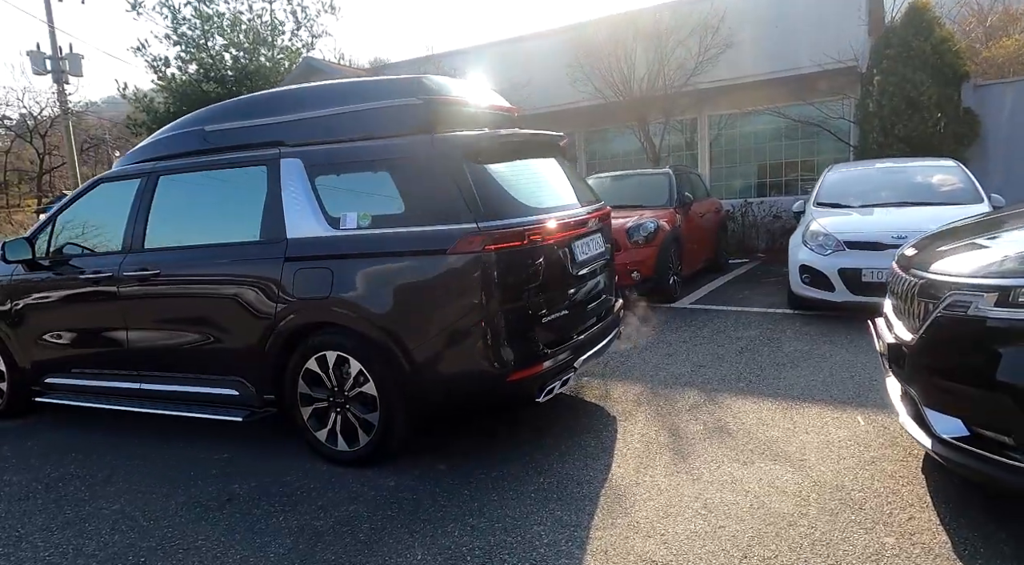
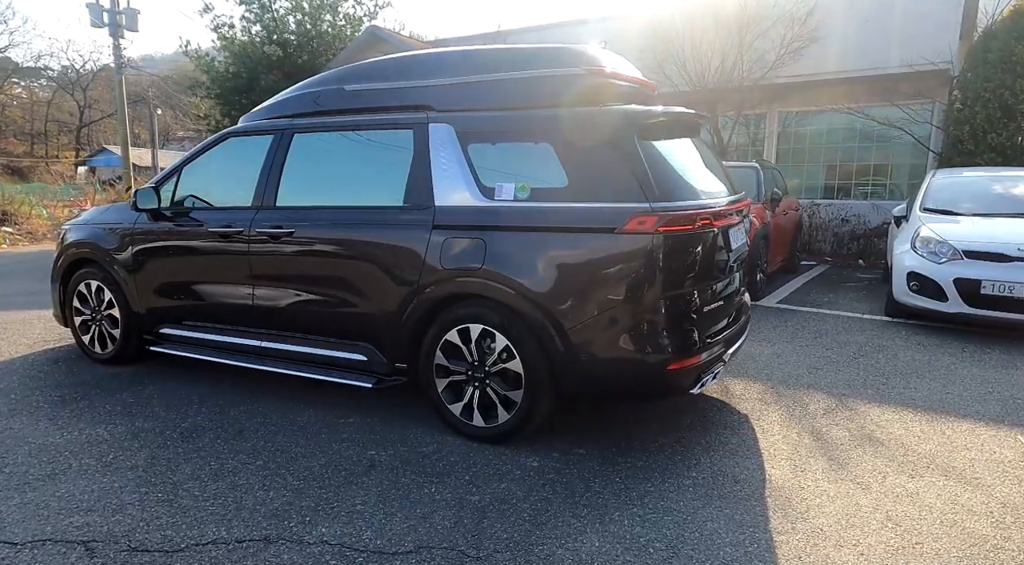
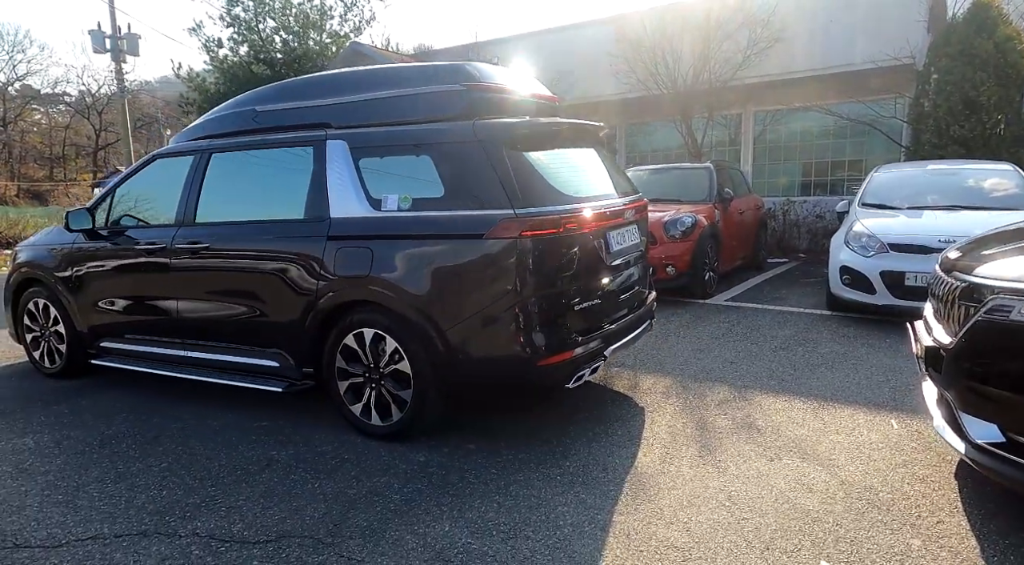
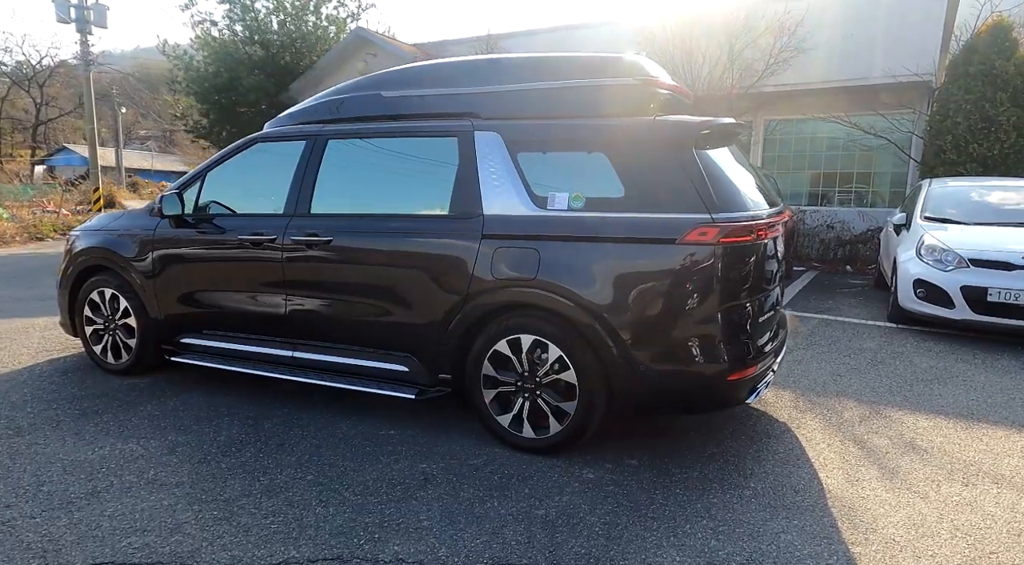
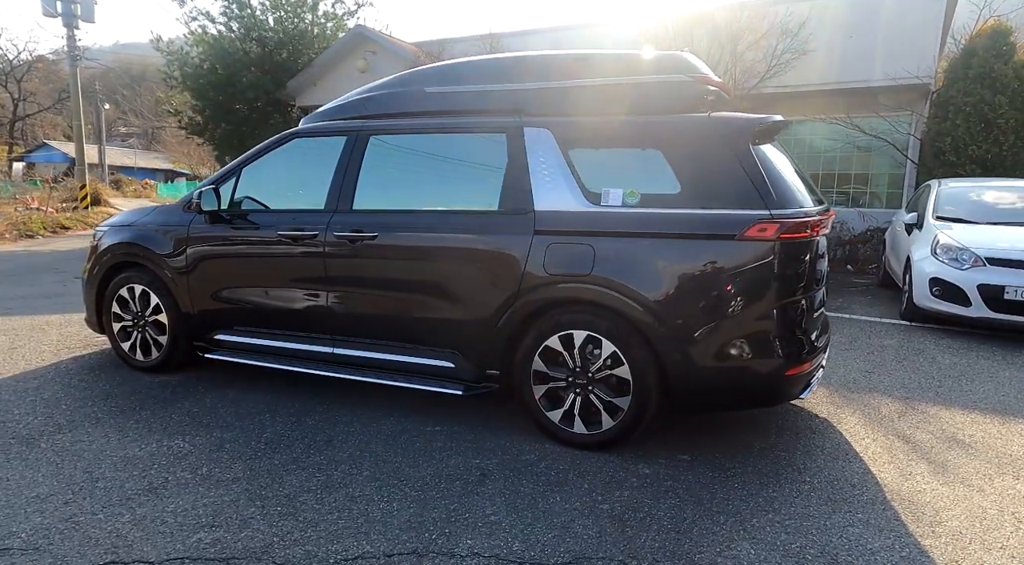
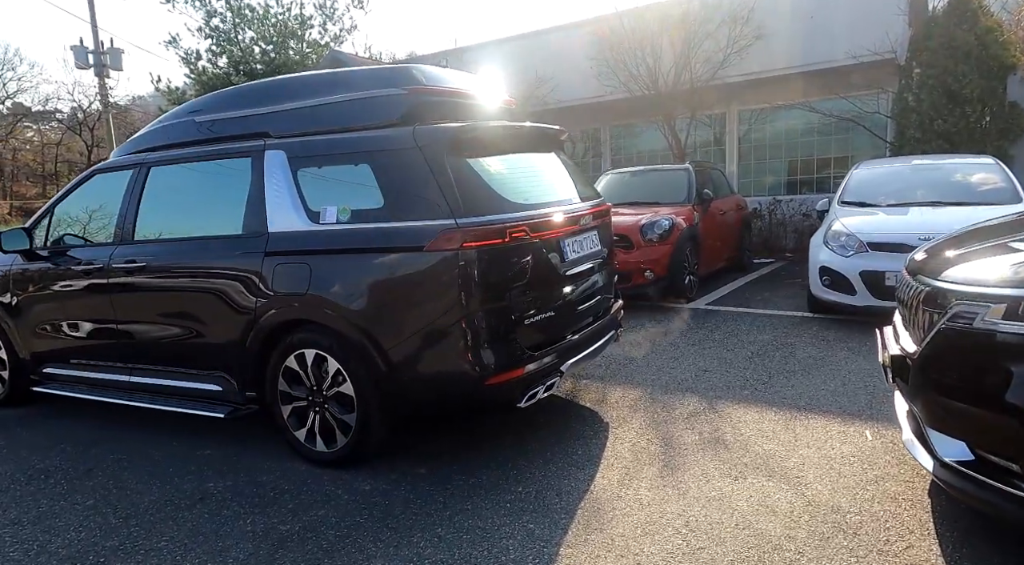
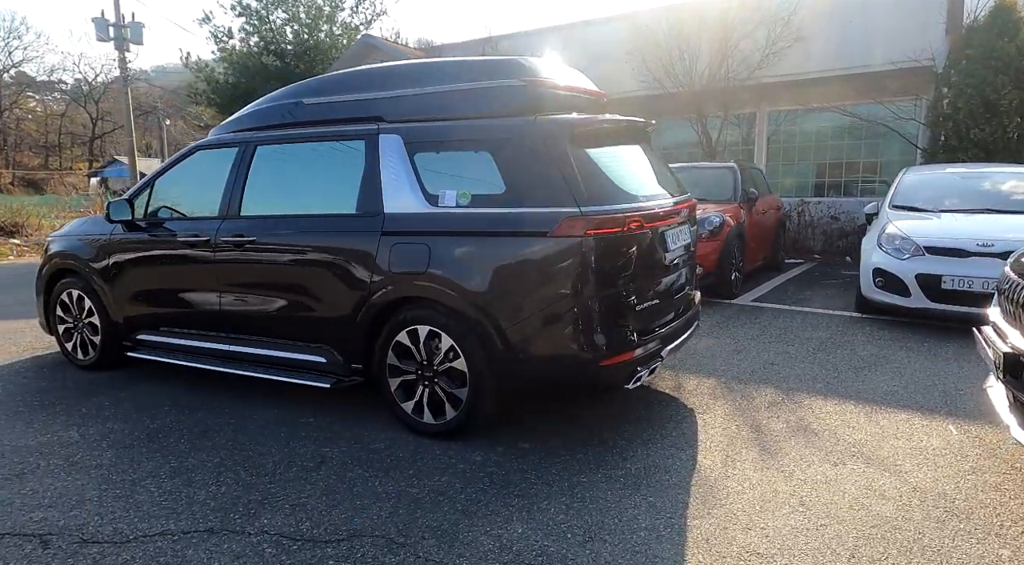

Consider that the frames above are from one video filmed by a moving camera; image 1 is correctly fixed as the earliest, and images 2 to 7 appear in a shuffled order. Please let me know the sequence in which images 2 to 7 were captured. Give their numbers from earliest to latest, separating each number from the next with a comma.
6, 3, 7, 2, 4, 5
